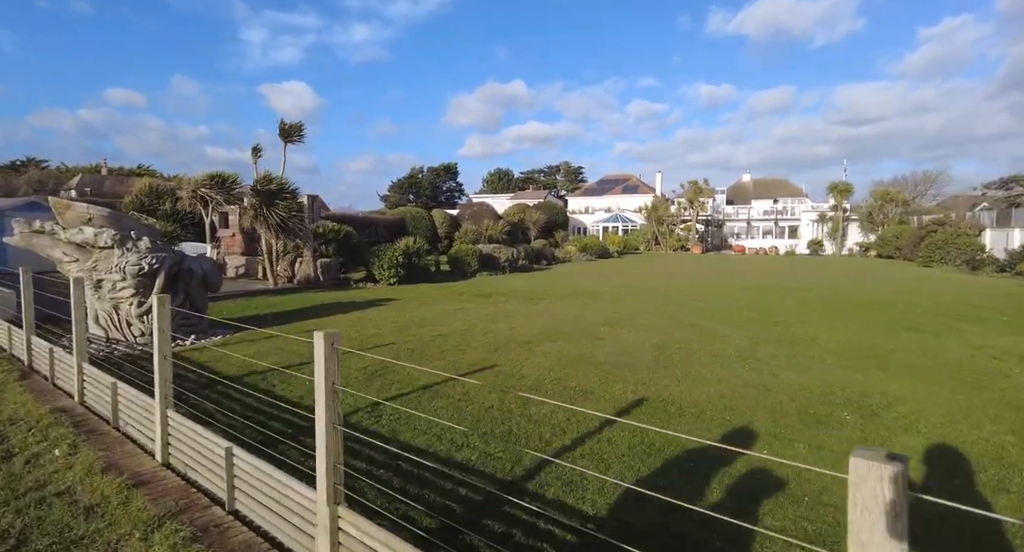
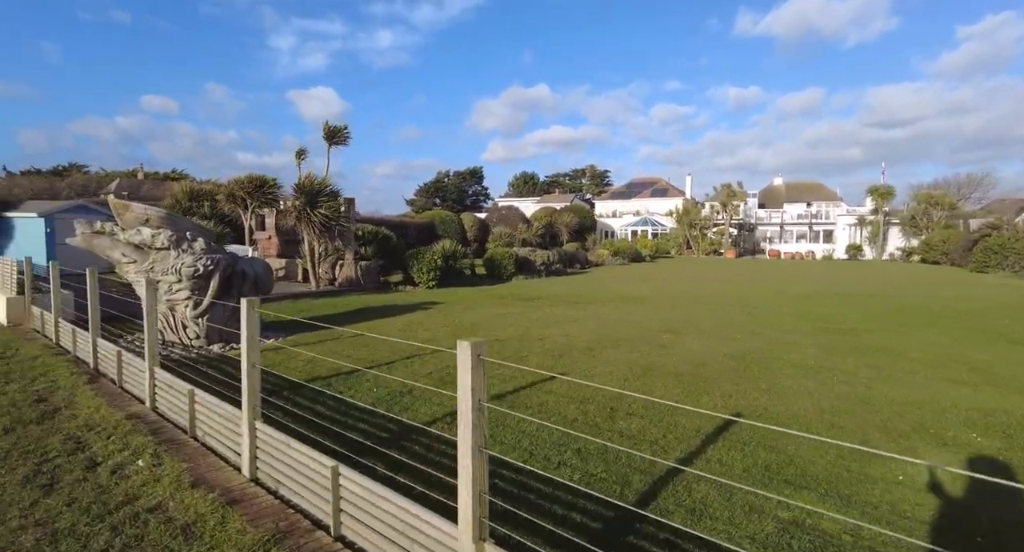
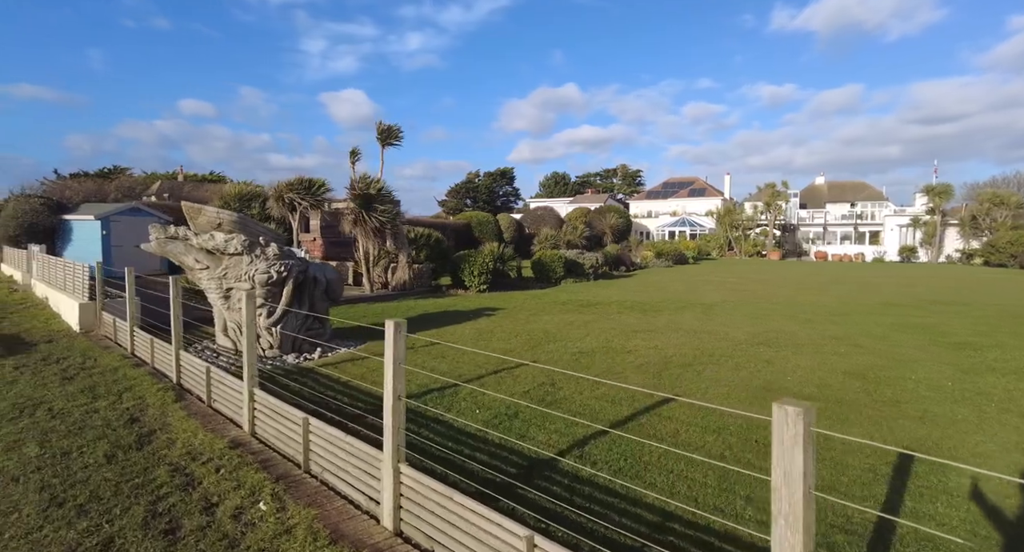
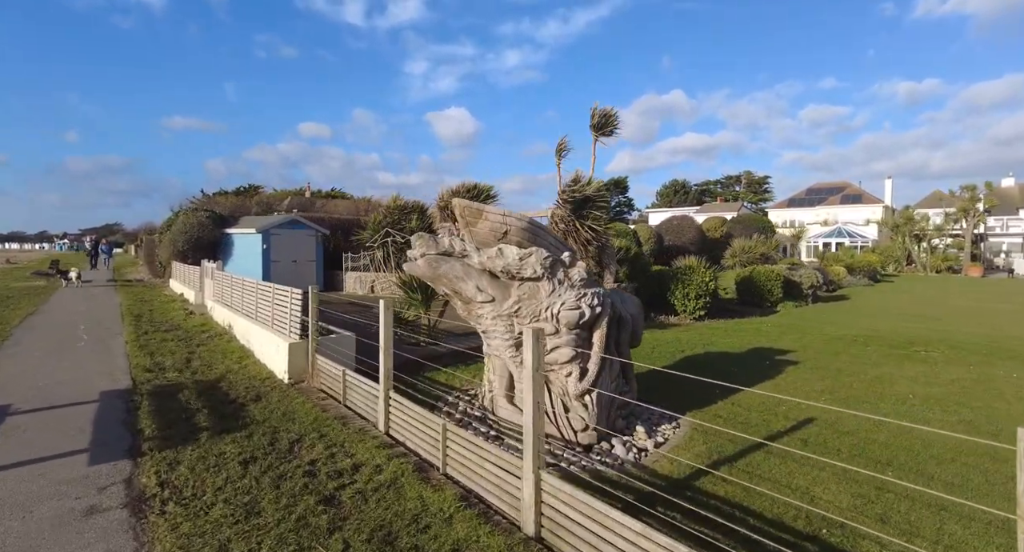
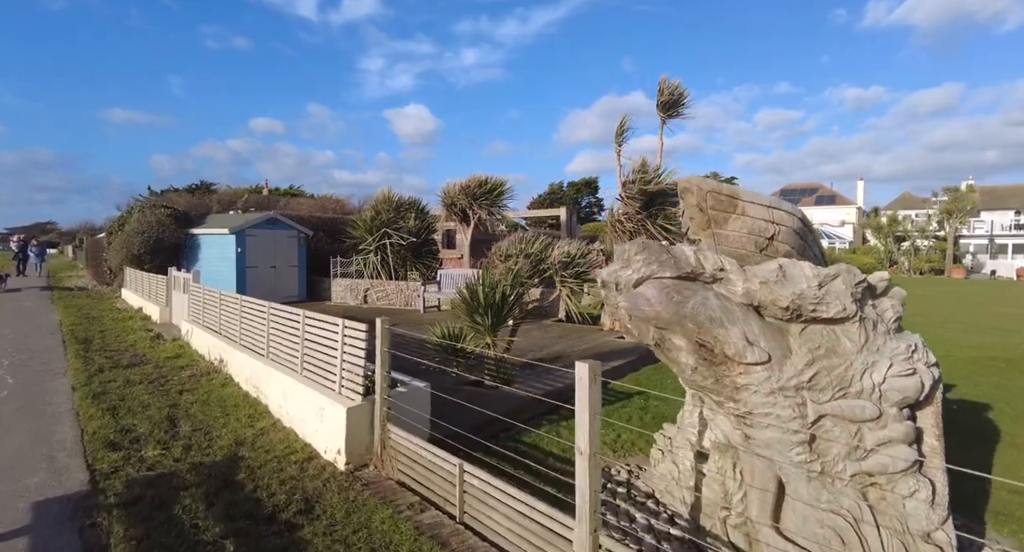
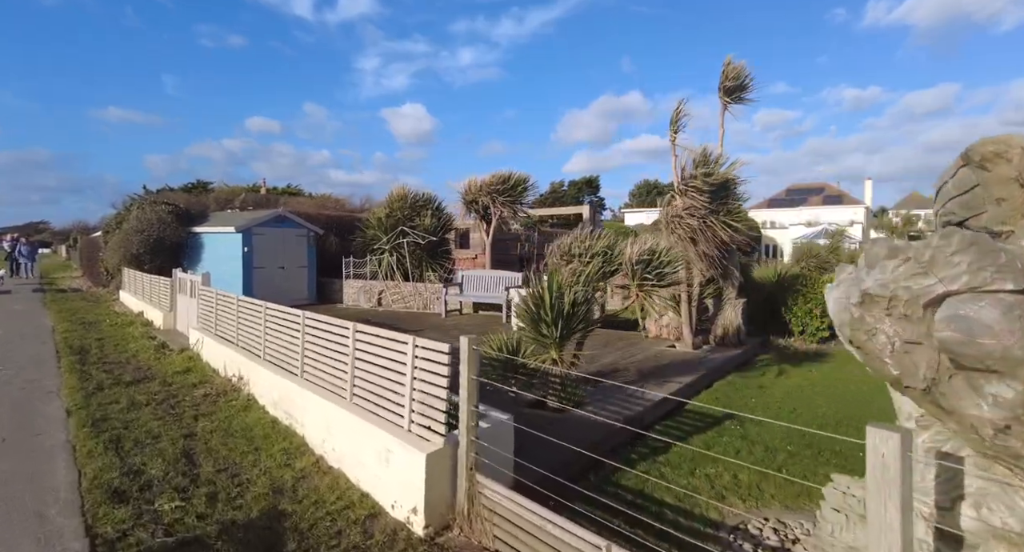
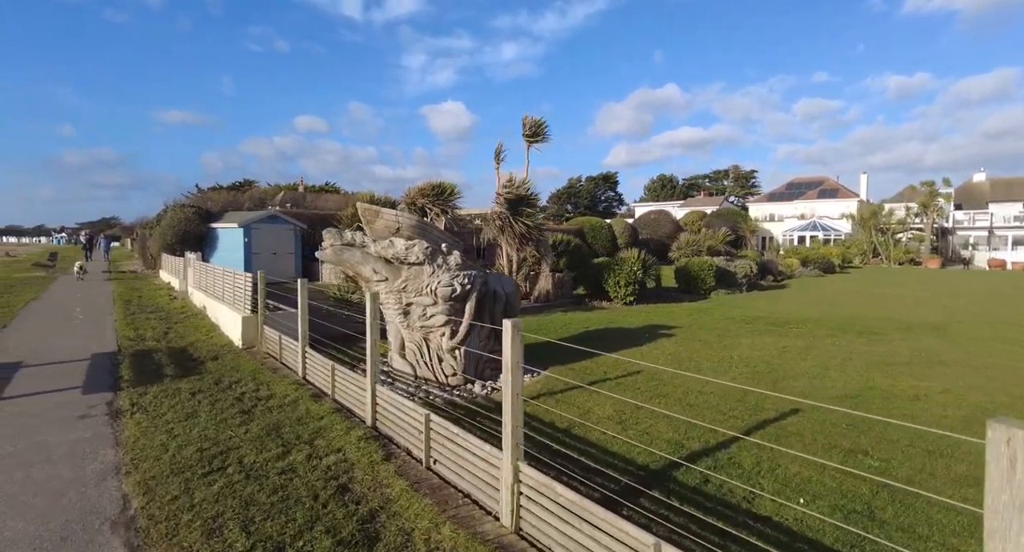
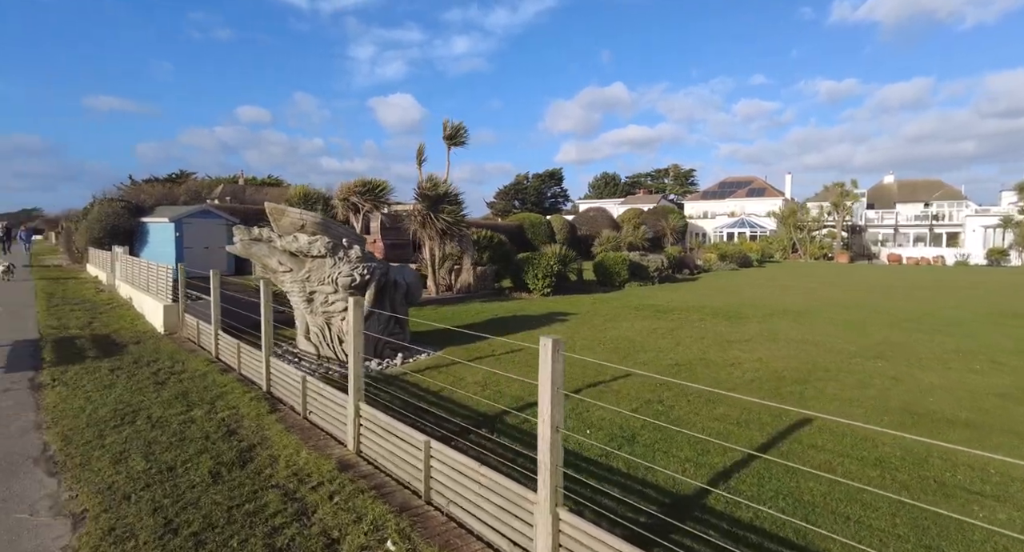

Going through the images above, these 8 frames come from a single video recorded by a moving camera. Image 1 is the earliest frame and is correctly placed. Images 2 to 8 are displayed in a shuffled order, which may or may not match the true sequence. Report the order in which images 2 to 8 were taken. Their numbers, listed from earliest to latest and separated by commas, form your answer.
2, 3, 8, 7, 4, 5, 6
